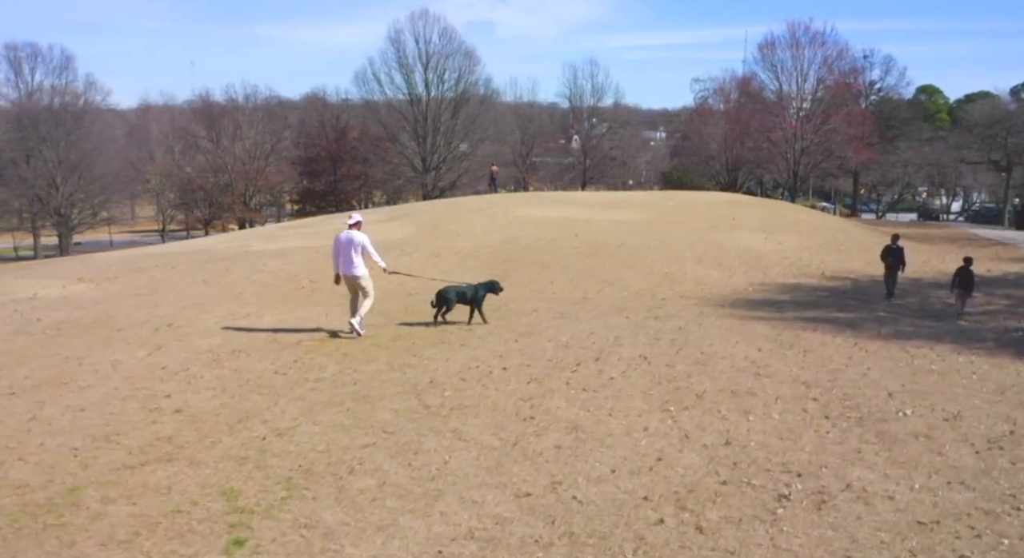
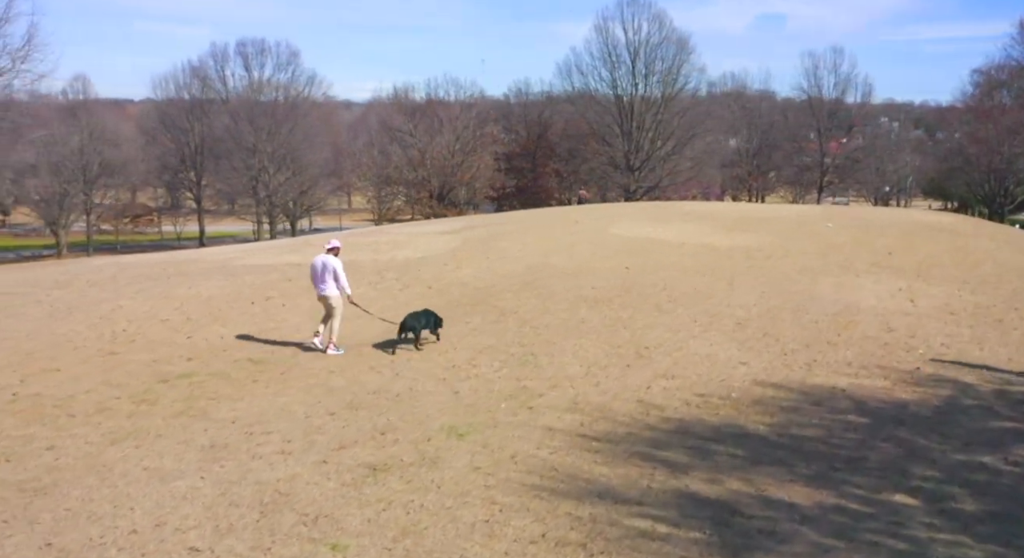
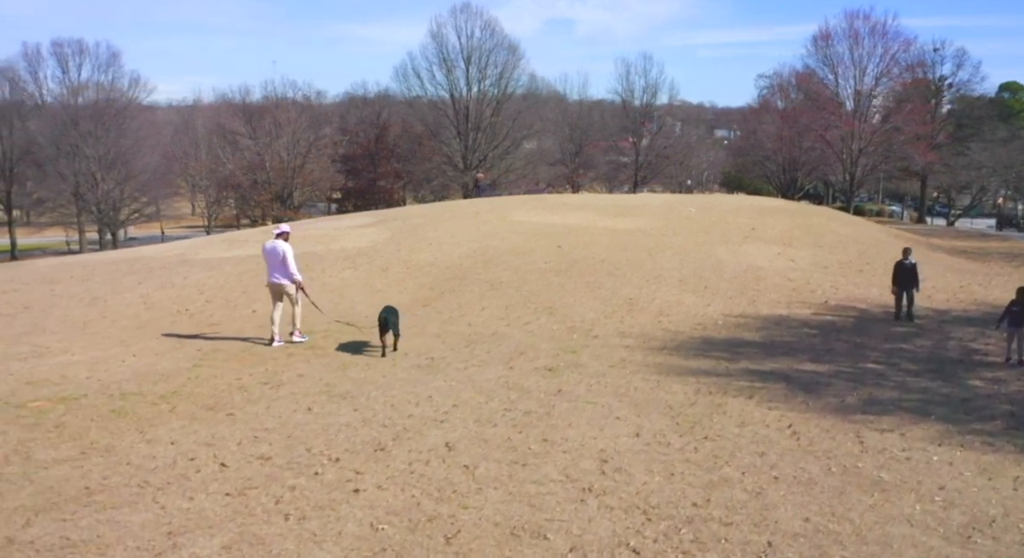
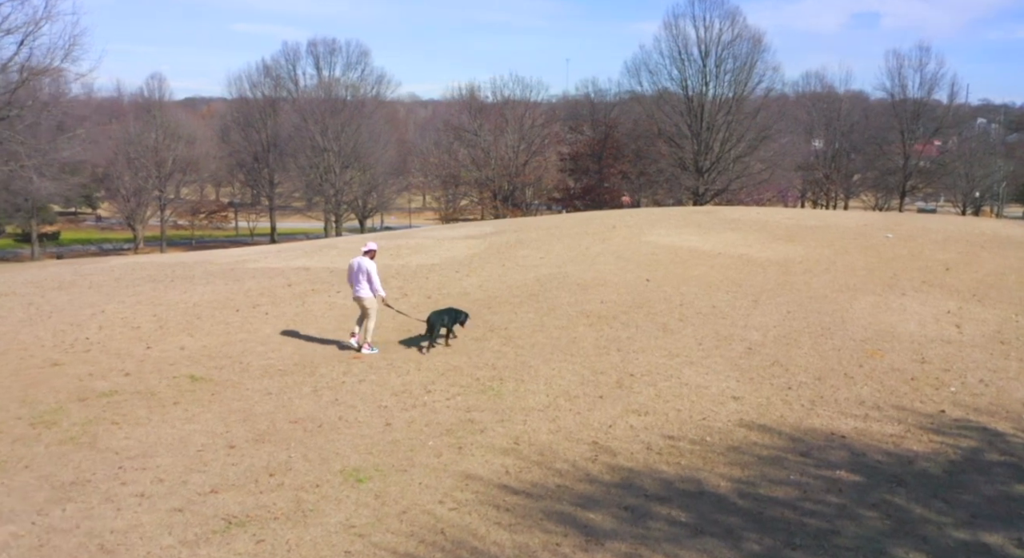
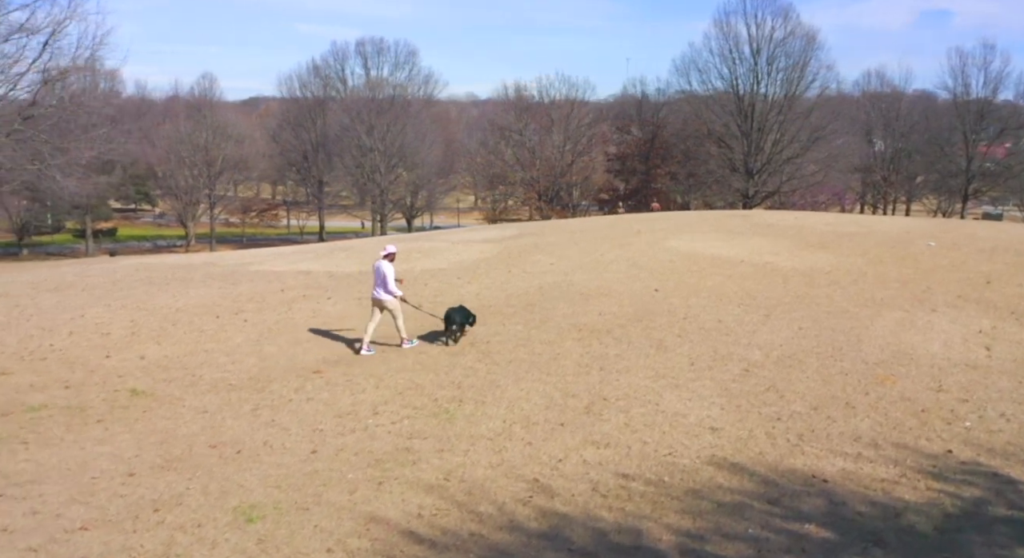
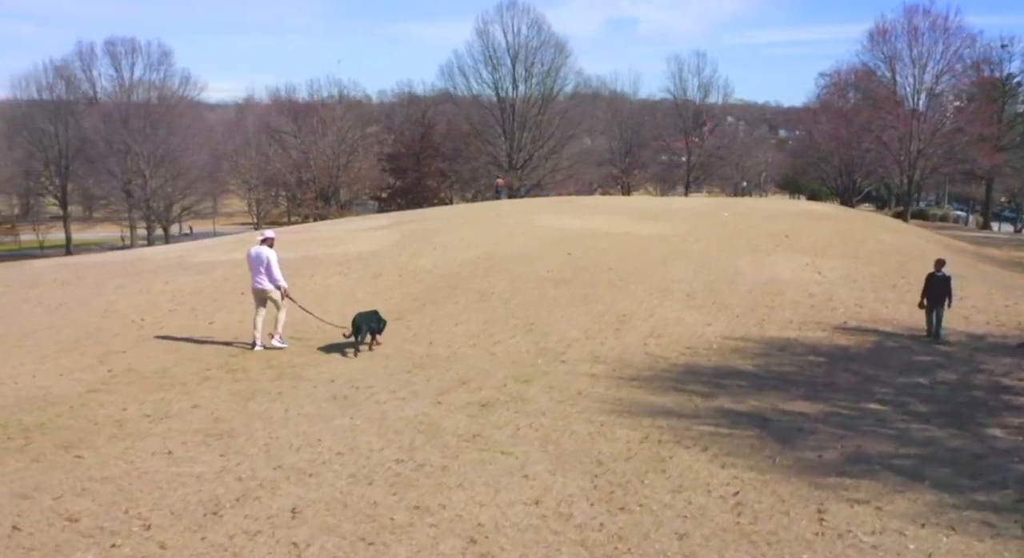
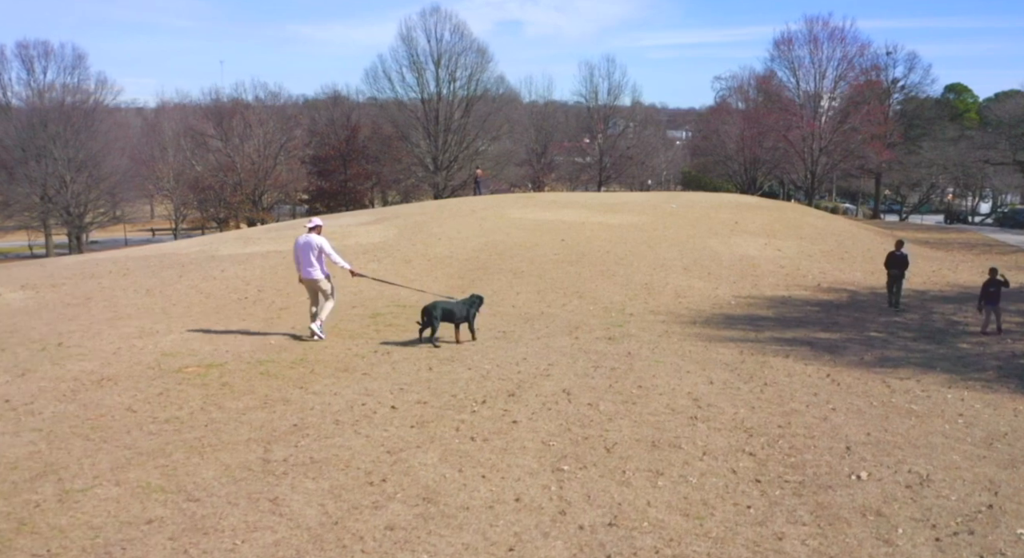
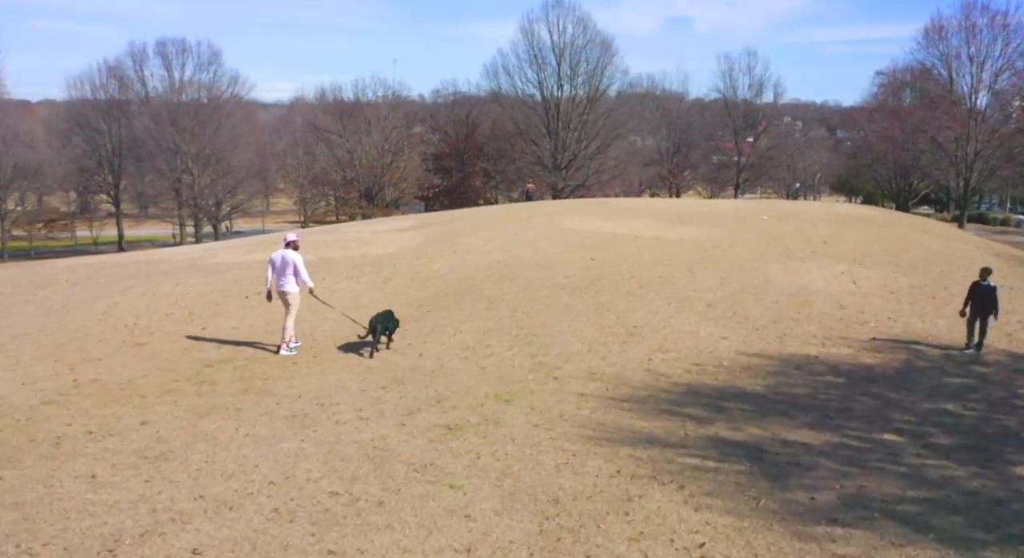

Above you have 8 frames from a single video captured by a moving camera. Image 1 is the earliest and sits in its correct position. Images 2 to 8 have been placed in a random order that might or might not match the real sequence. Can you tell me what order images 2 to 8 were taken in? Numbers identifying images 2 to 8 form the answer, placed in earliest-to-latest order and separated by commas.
7, 3, 6, 8, 2, 4, 5
